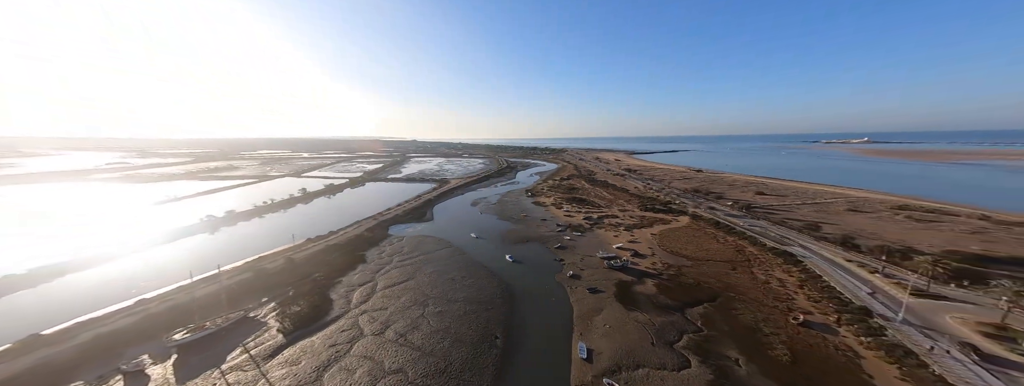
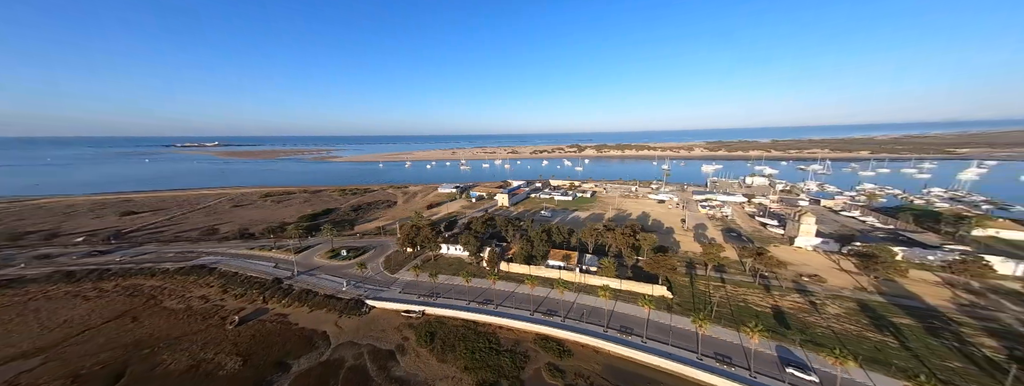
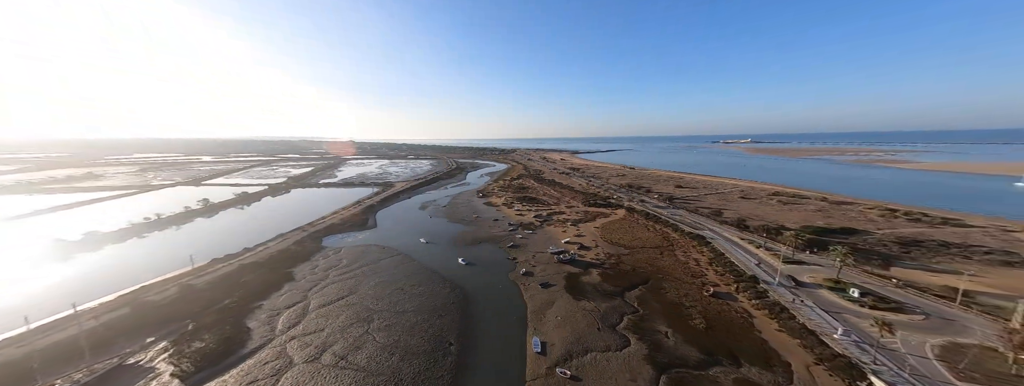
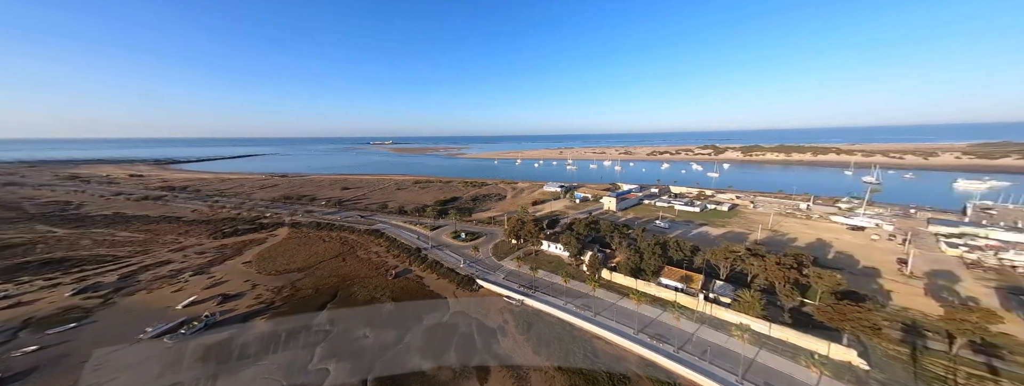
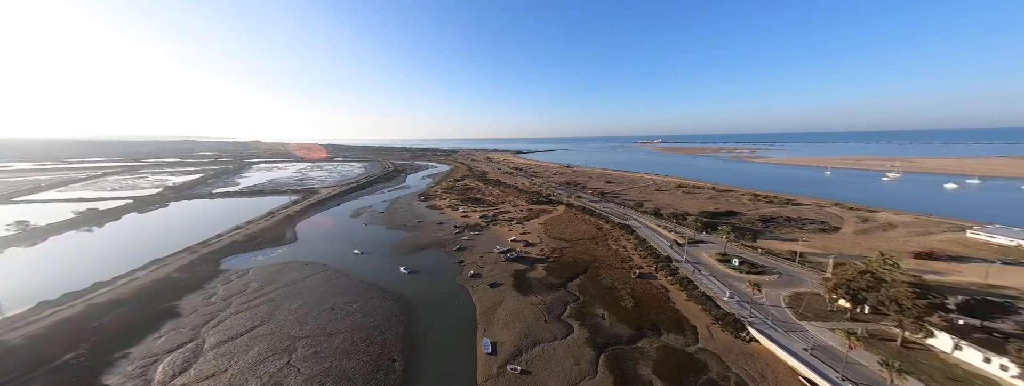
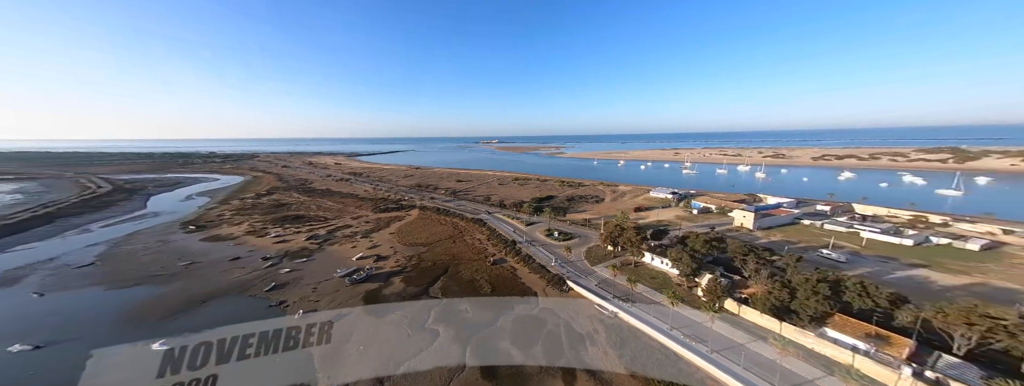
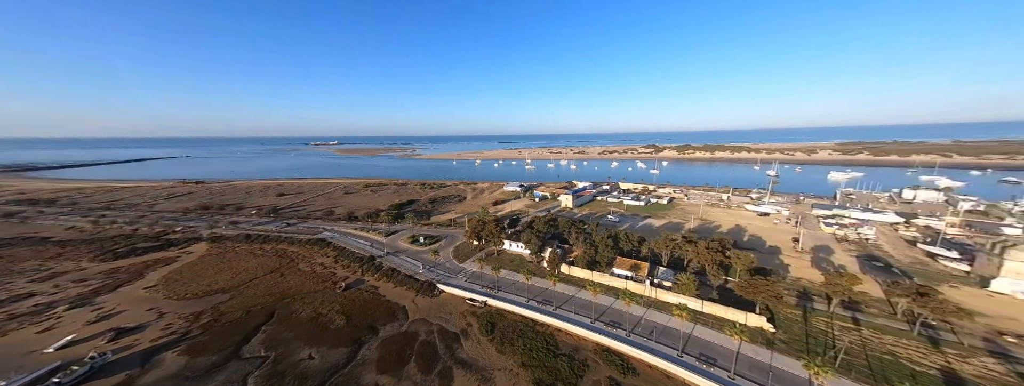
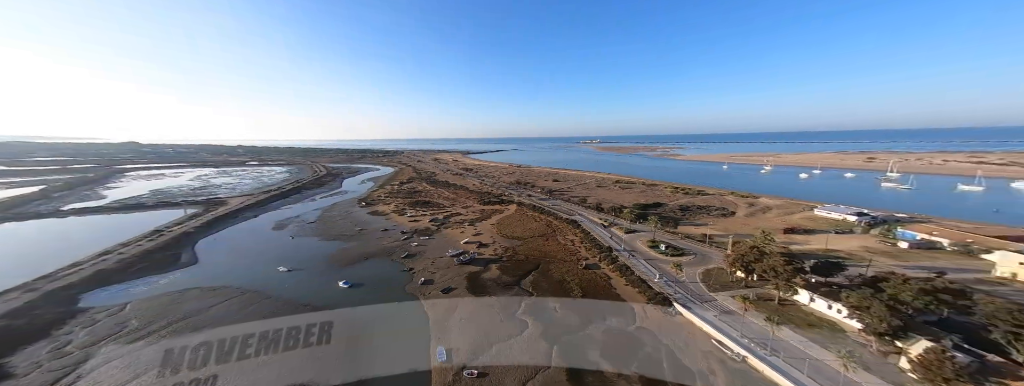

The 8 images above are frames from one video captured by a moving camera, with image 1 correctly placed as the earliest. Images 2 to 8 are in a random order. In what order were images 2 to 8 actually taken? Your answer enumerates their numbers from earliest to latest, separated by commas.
3, 5, 8, 6, 4, 7, 2
